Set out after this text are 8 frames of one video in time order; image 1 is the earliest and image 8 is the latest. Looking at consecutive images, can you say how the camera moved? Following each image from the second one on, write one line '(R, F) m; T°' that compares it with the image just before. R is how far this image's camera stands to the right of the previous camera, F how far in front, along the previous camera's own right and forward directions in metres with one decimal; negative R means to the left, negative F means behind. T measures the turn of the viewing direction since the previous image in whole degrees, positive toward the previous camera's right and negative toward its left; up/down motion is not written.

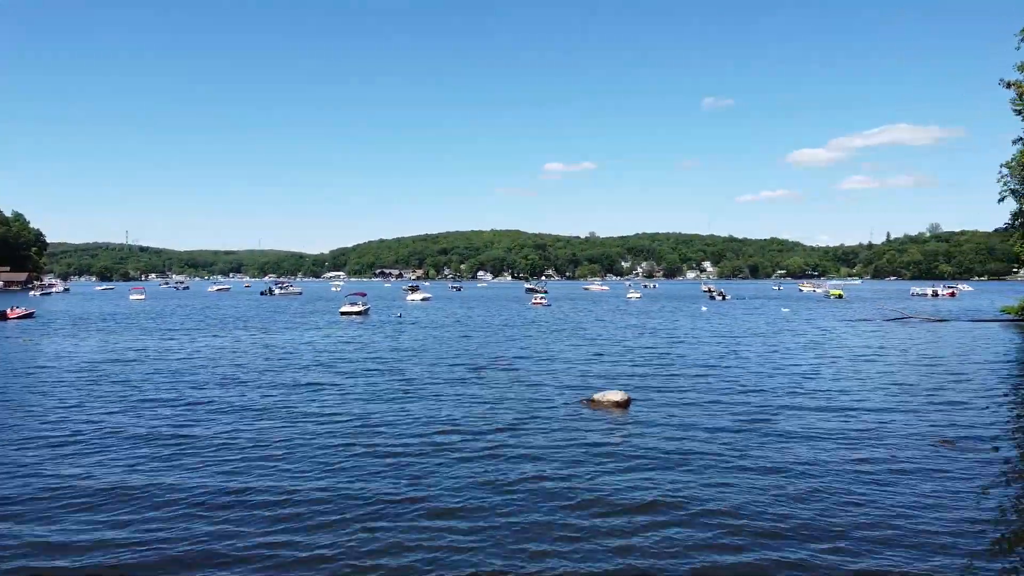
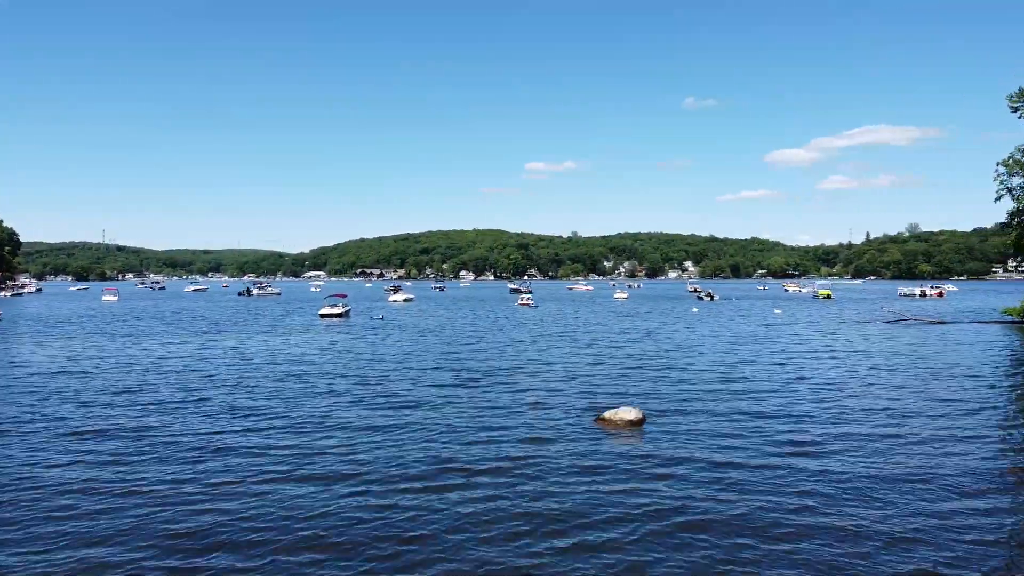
(-0.5, +2.9) m; +1°
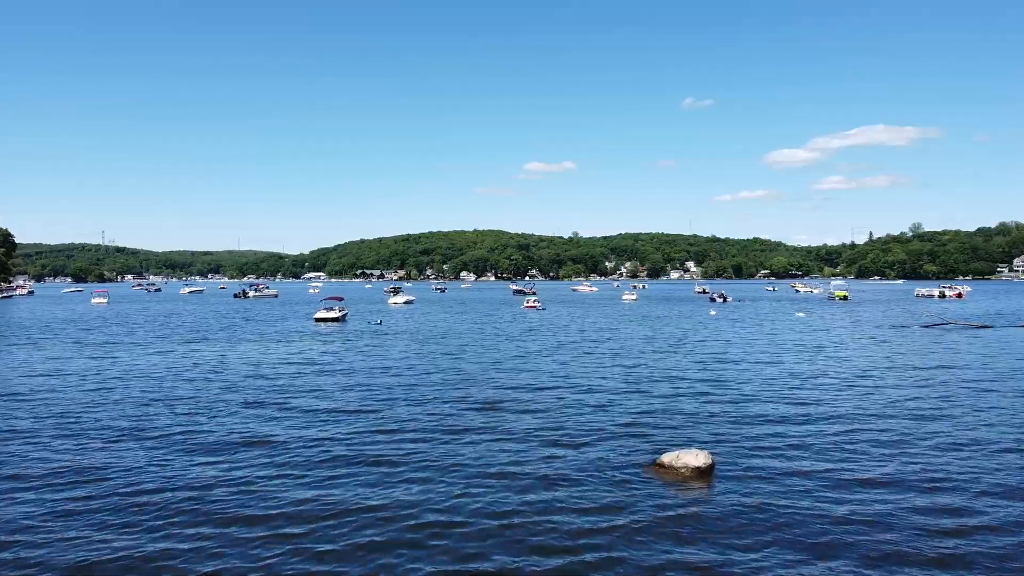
(-0.7, +5.3) m; 0°
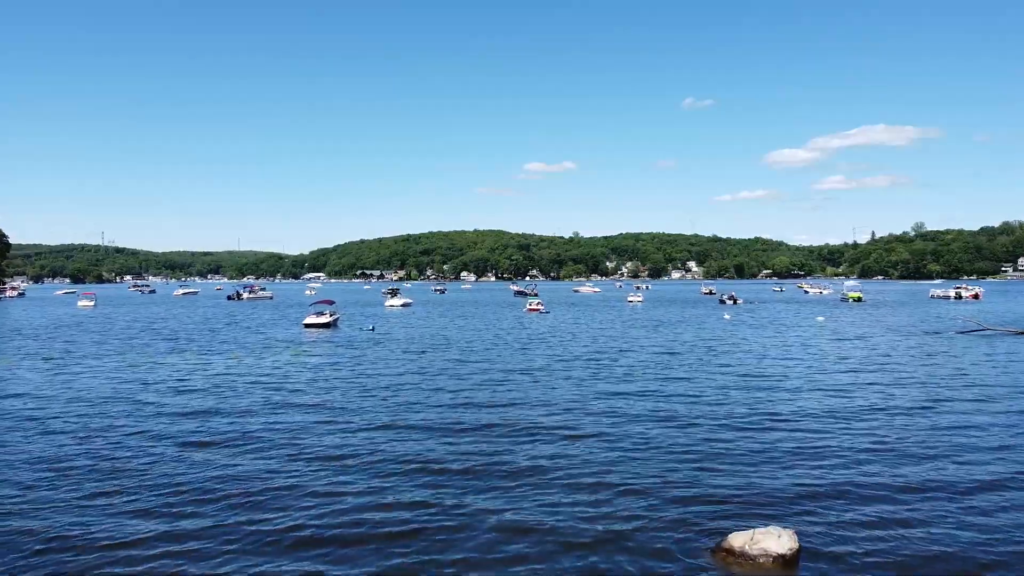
(-0.2, +5.0) m; 0°
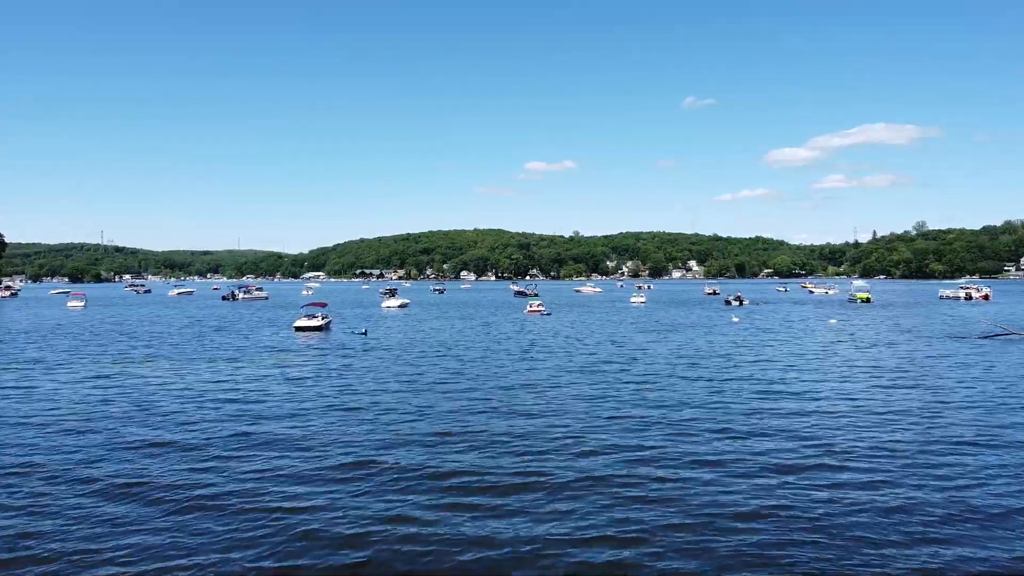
(0.0, +3.1) m; 0°
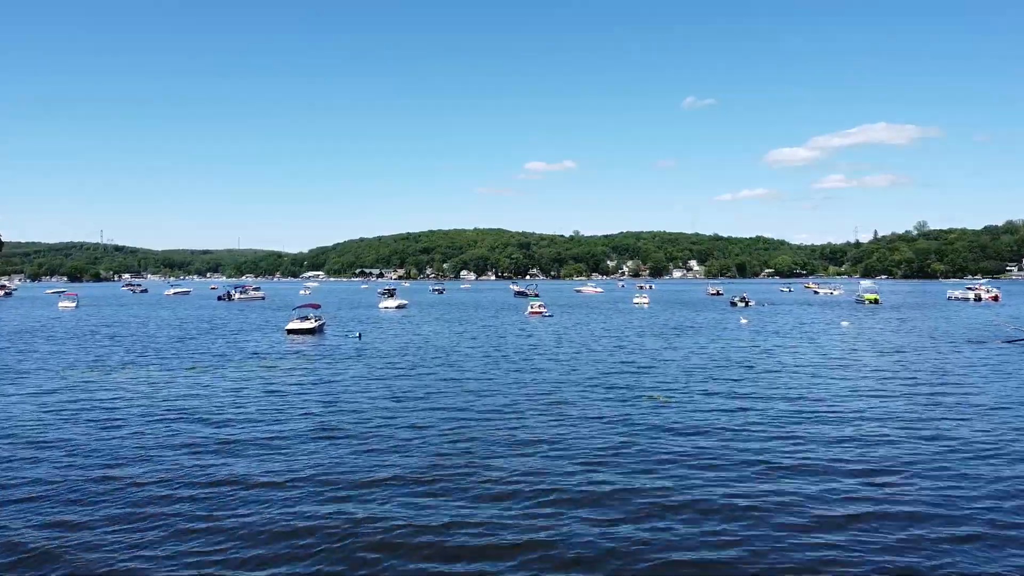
(-0.1, +2.7) m; 0°
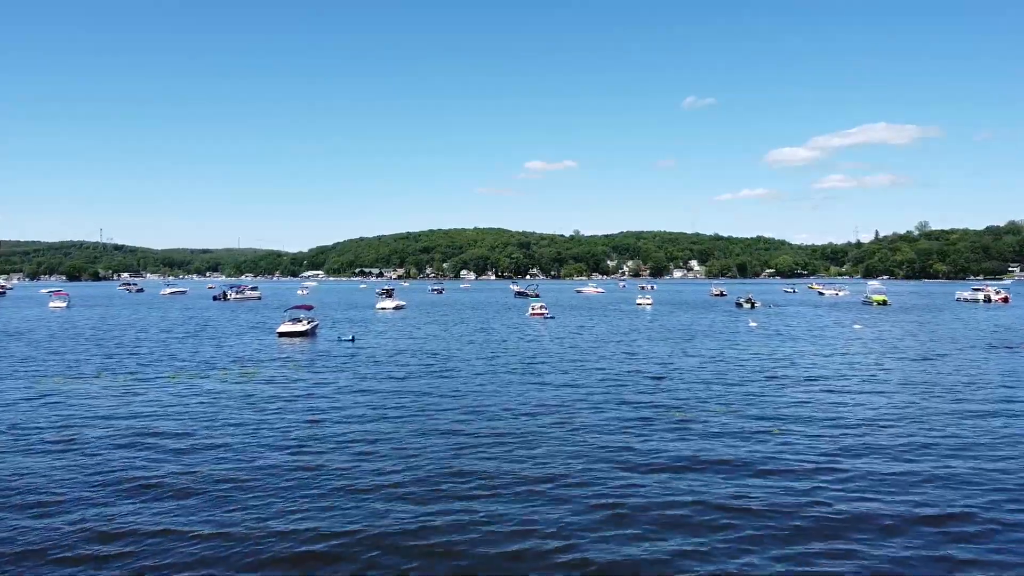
(-0.1, +2.8) m; 0°
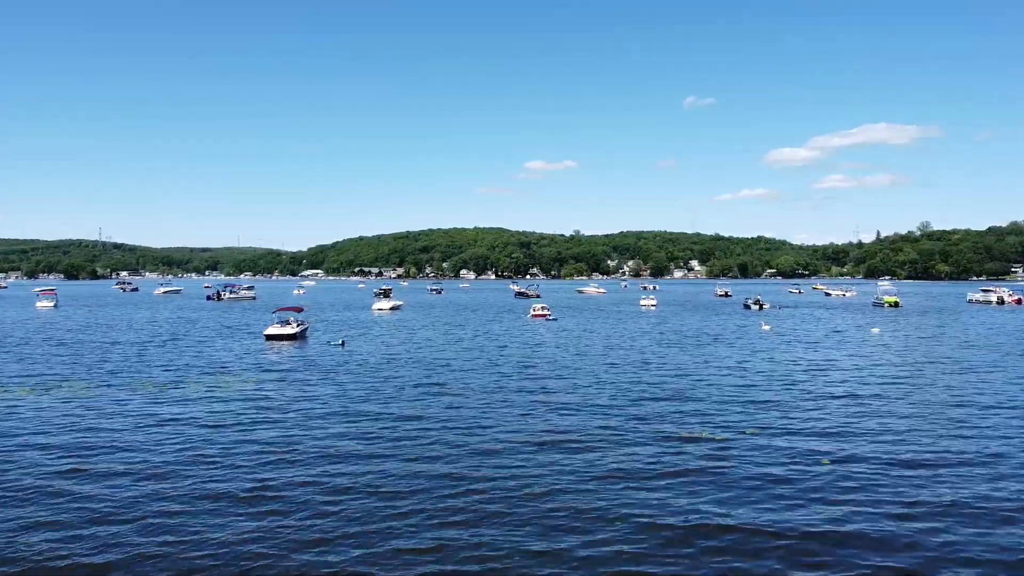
(-0.1, +3.6) m; 0°
